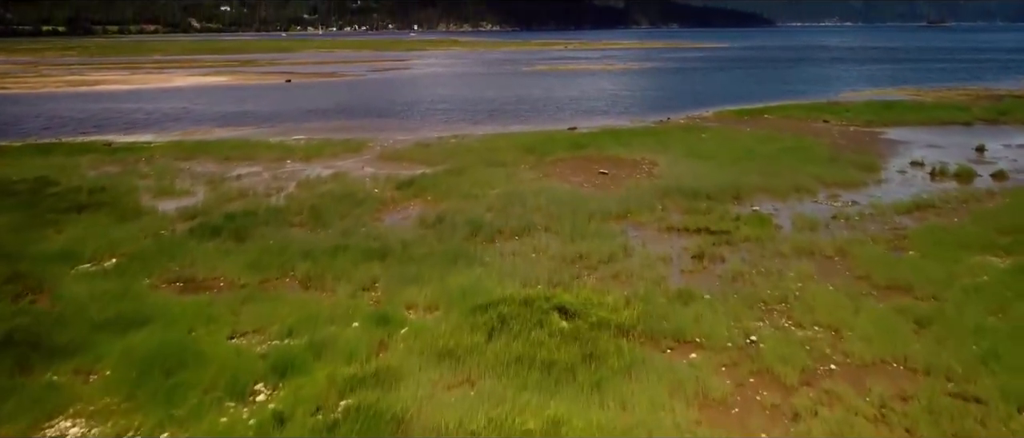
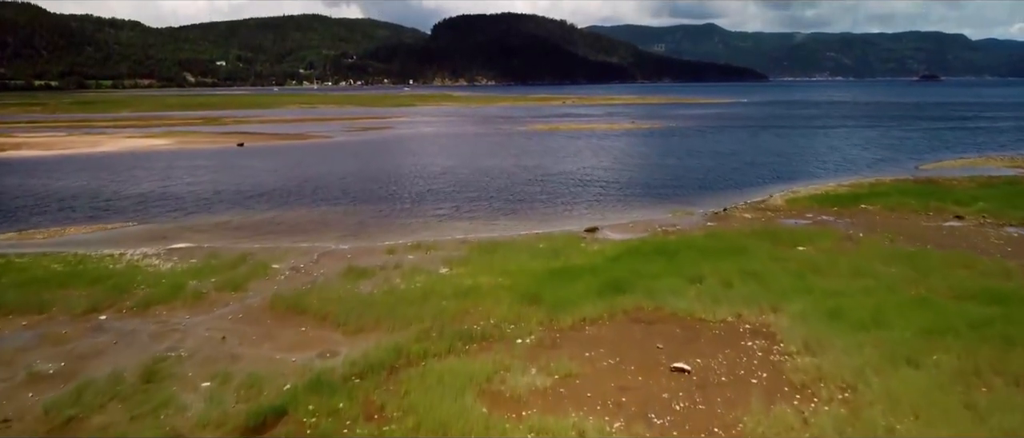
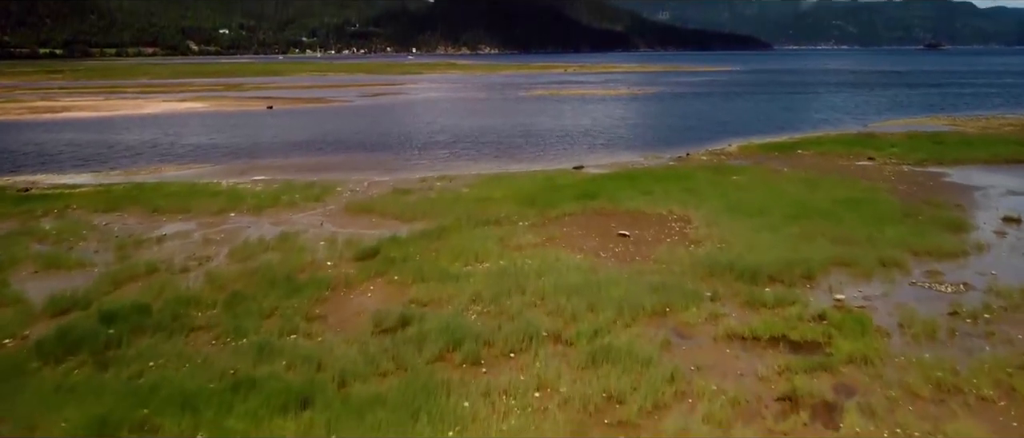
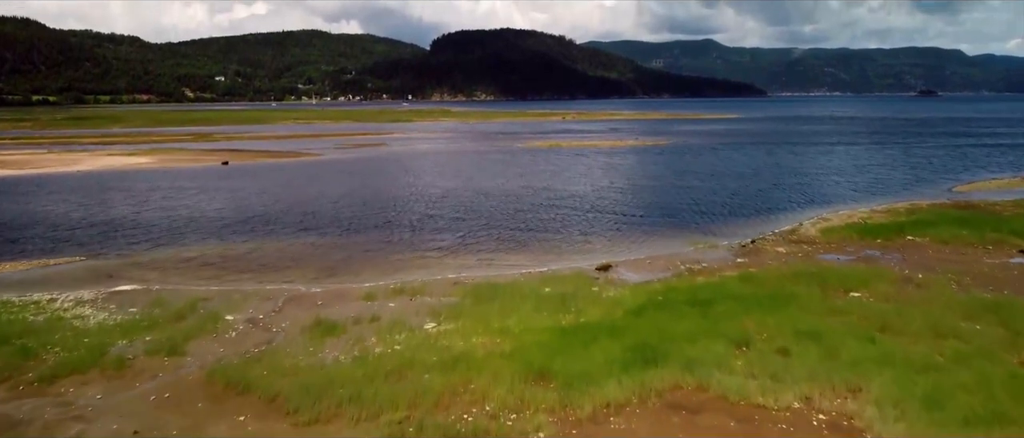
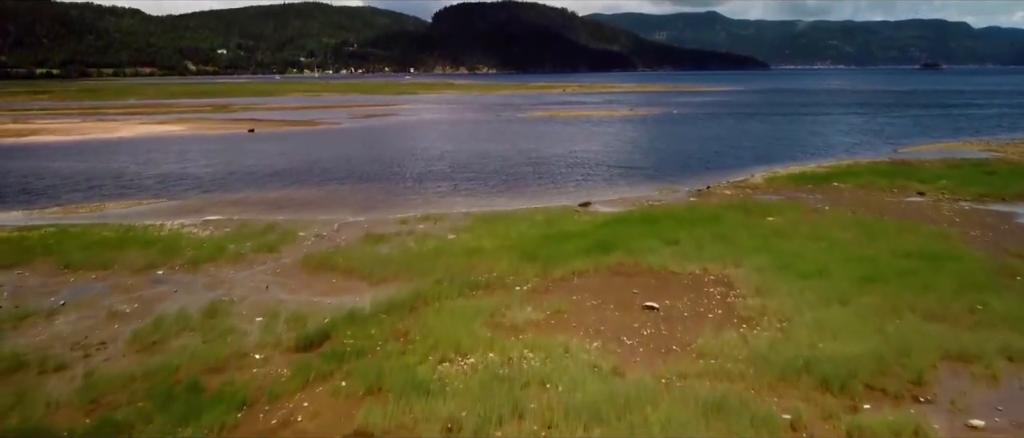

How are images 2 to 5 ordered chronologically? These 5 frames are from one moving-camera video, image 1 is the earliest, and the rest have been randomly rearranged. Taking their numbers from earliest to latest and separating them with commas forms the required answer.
3, 5, 2, 4
